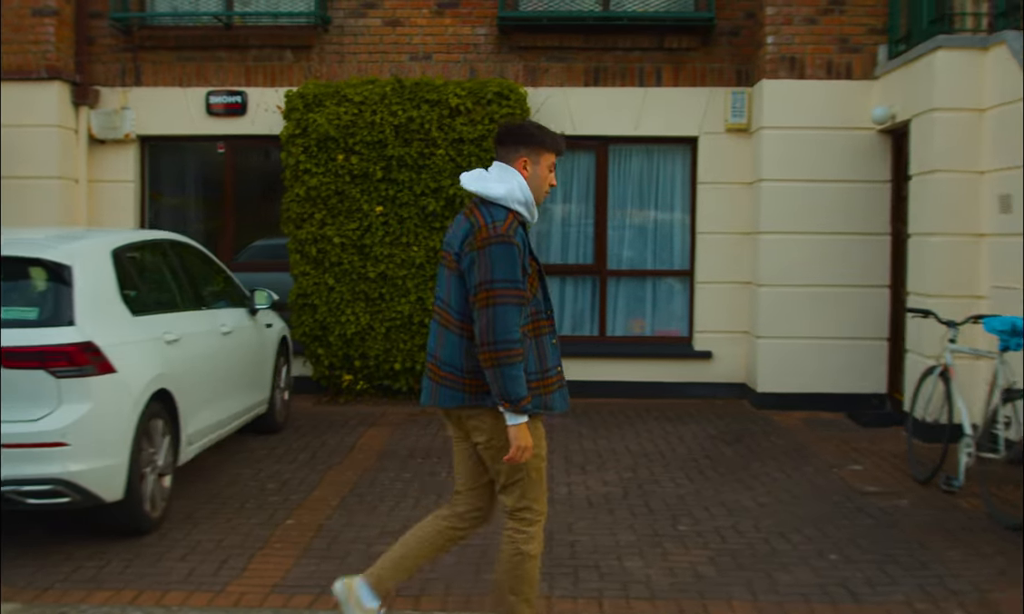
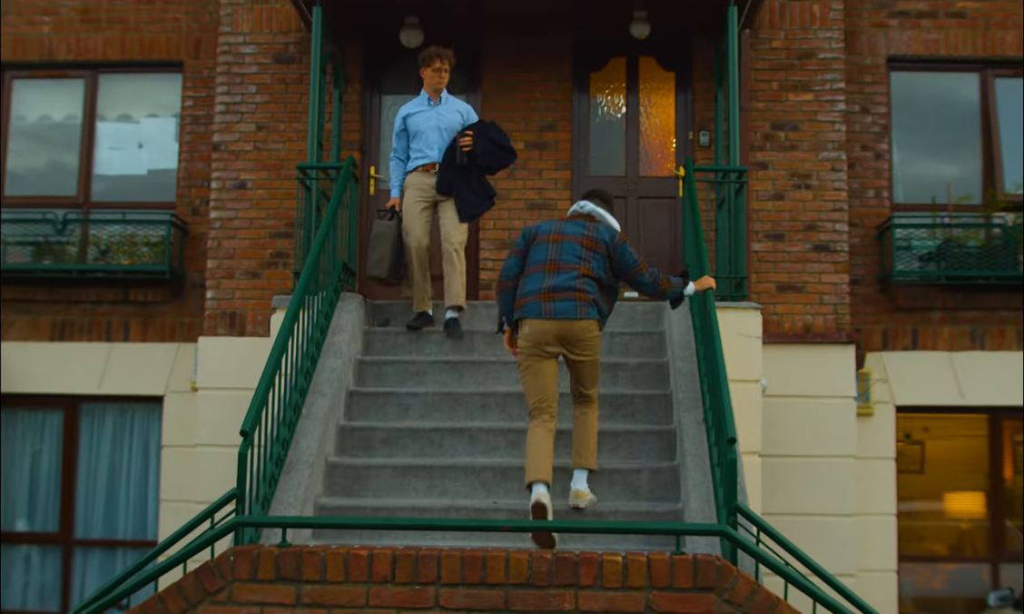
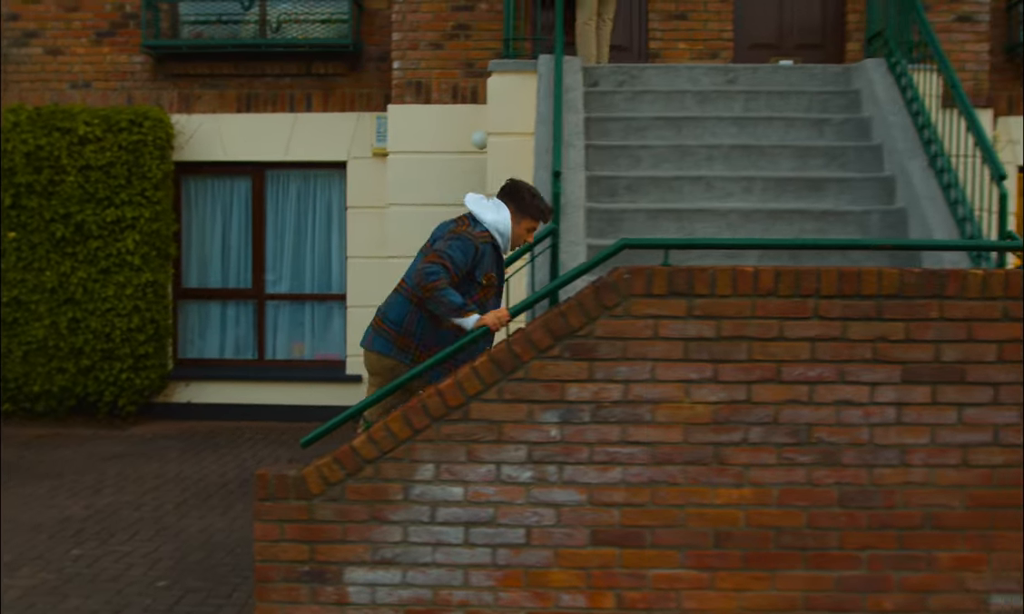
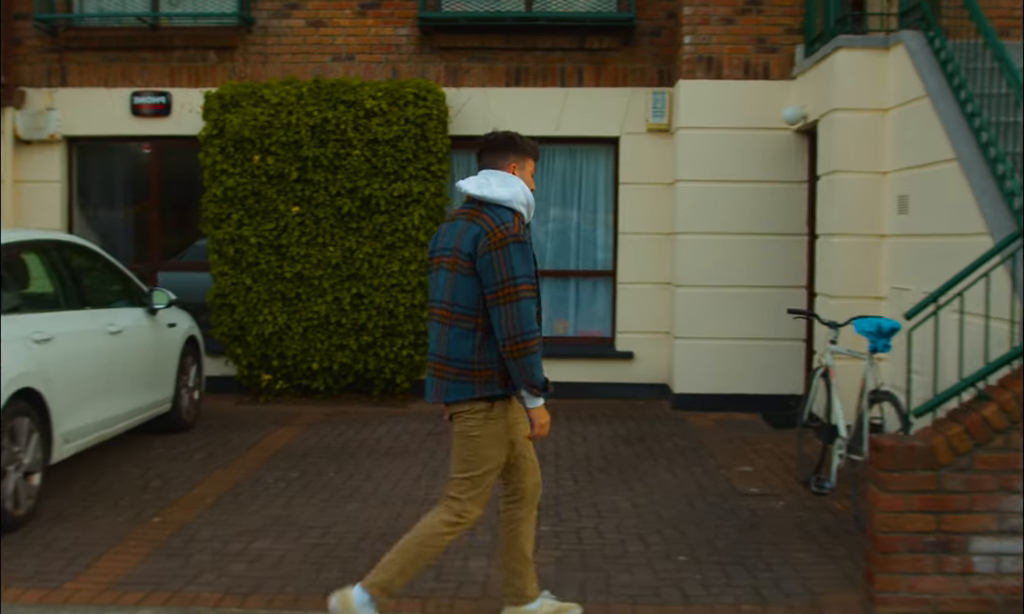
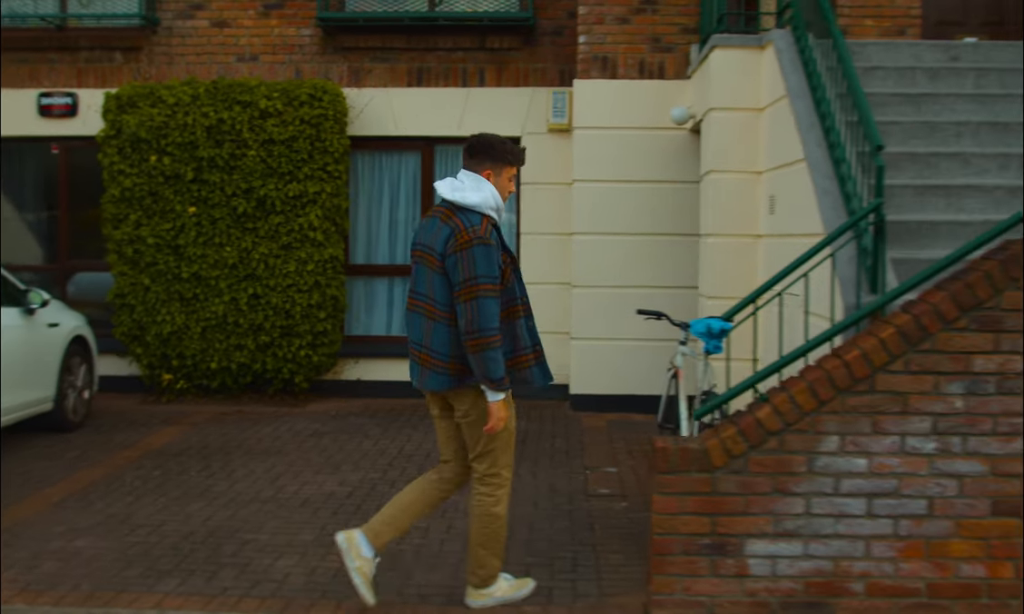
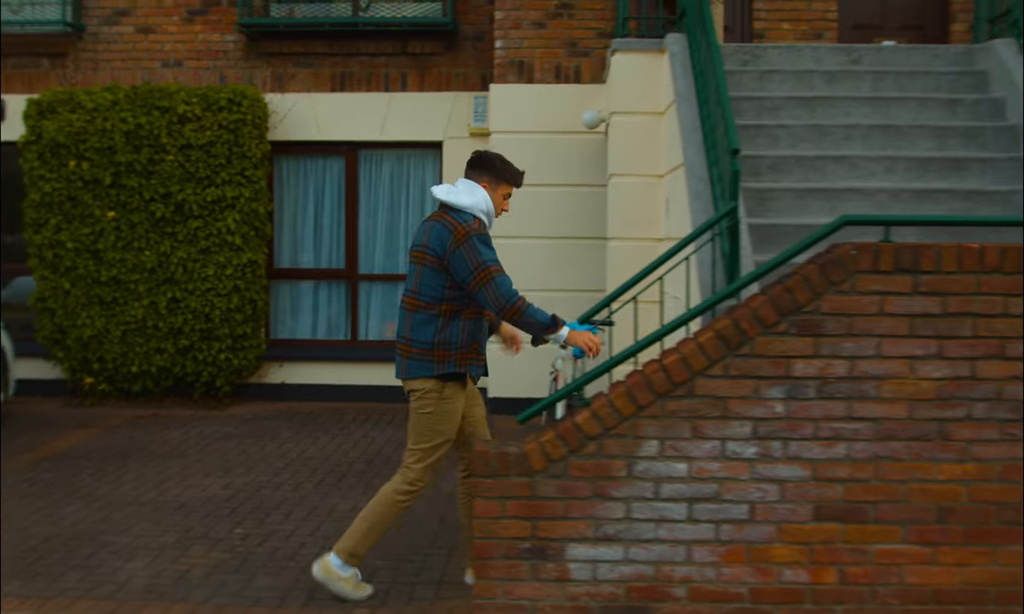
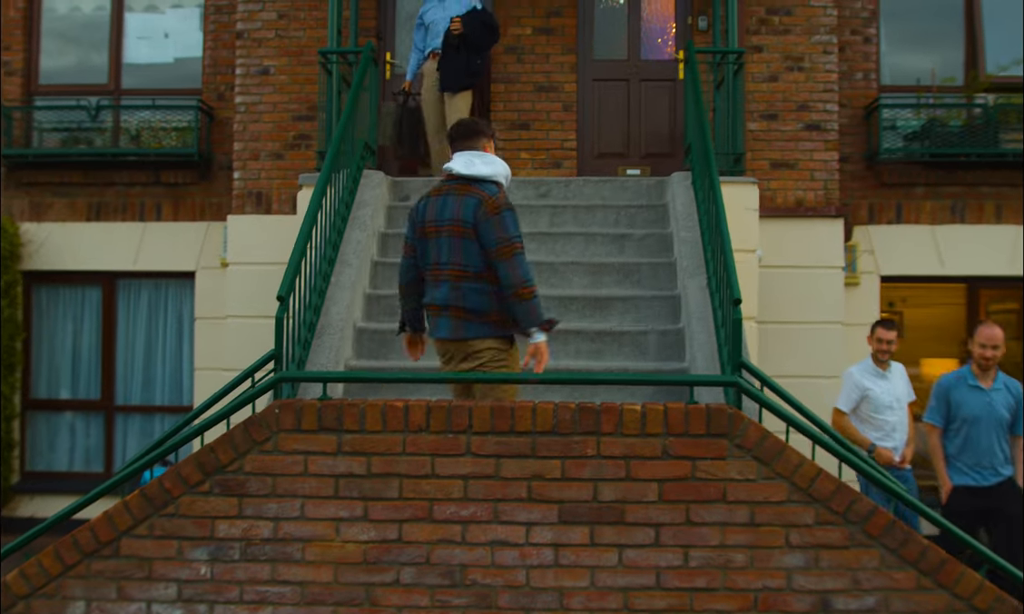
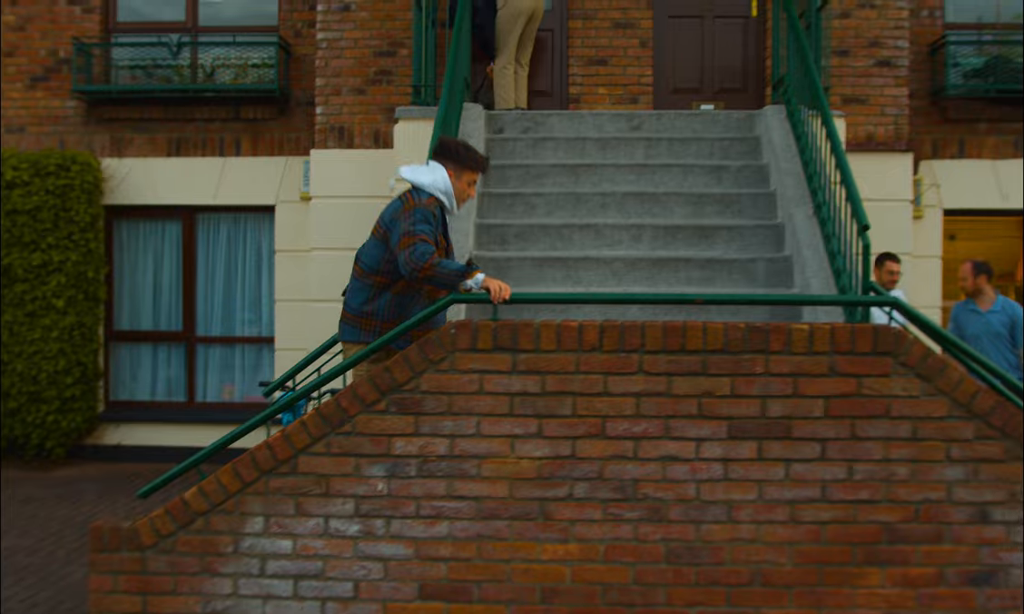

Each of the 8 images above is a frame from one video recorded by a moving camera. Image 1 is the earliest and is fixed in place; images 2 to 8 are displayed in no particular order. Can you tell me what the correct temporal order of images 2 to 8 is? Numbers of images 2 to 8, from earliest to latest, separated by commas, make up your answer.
4, 5, 6, 3, 8, 7, 2
